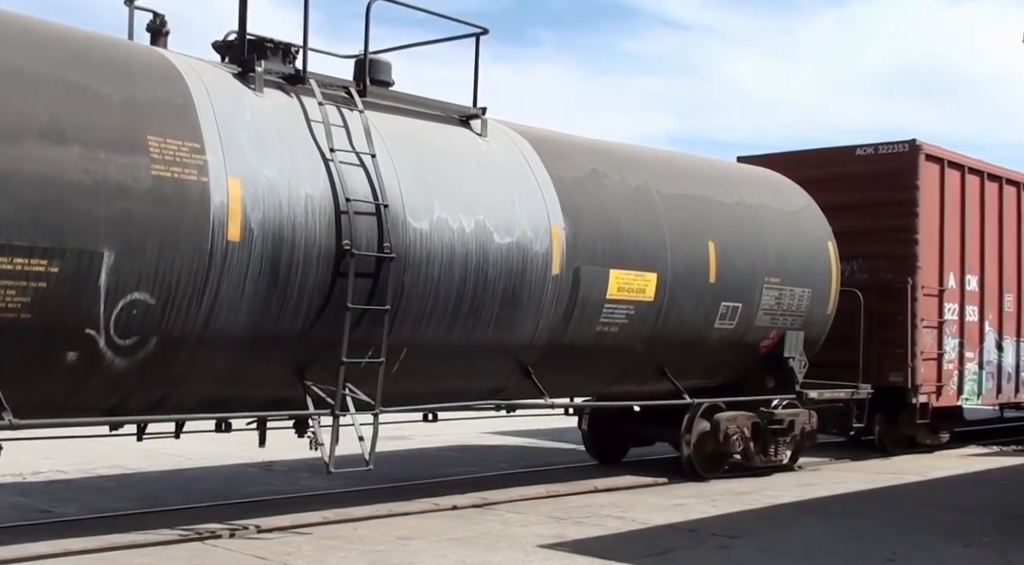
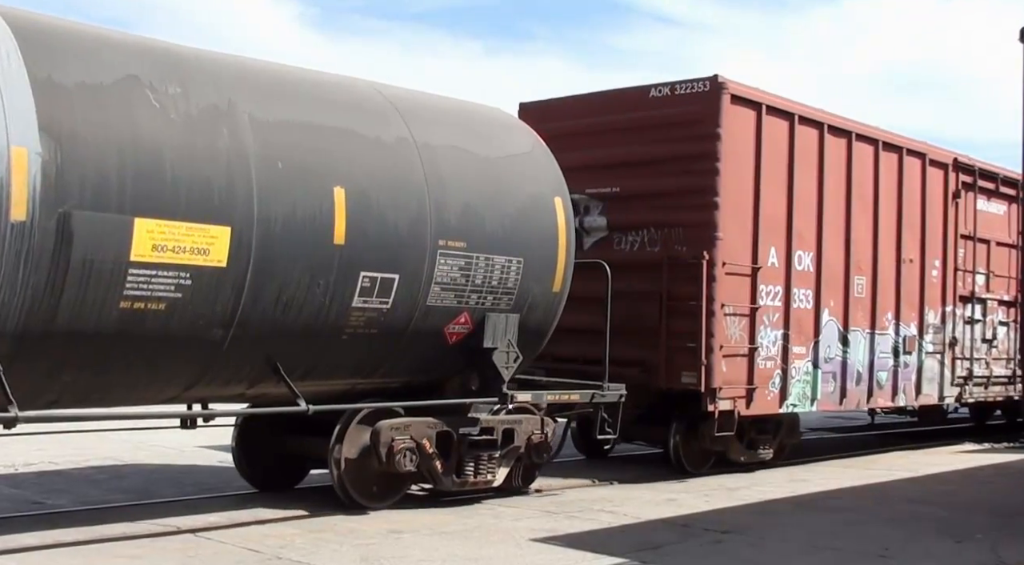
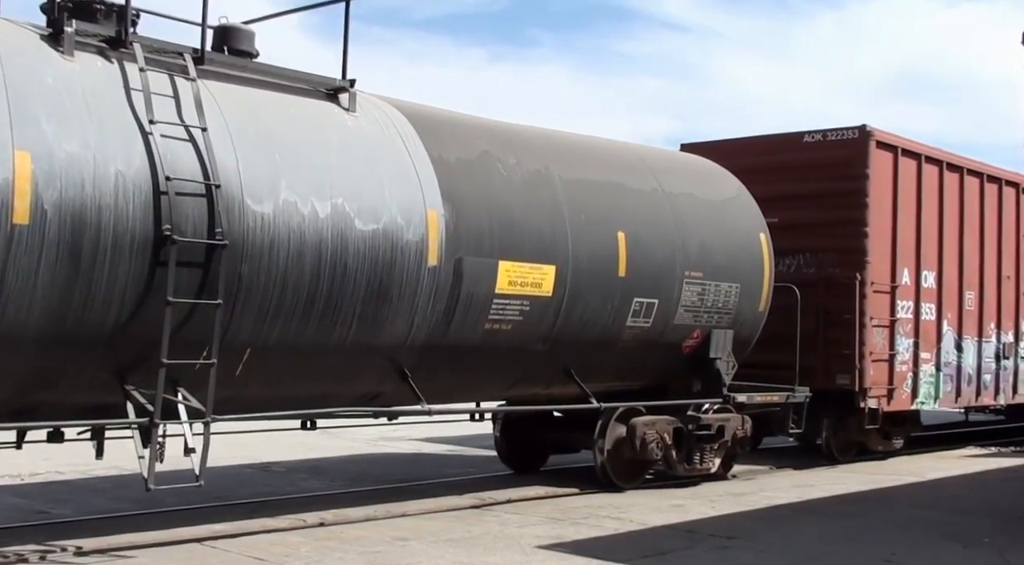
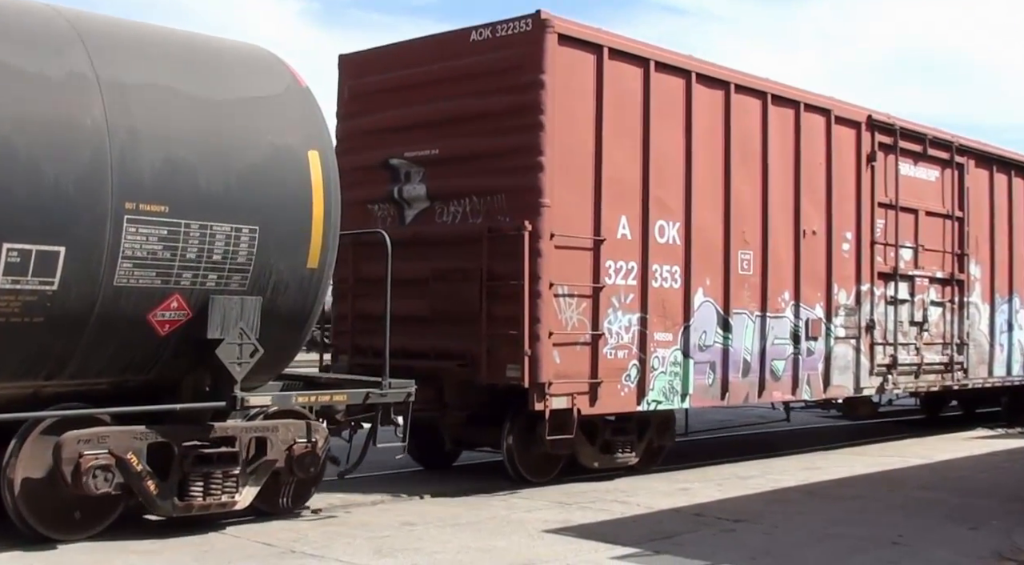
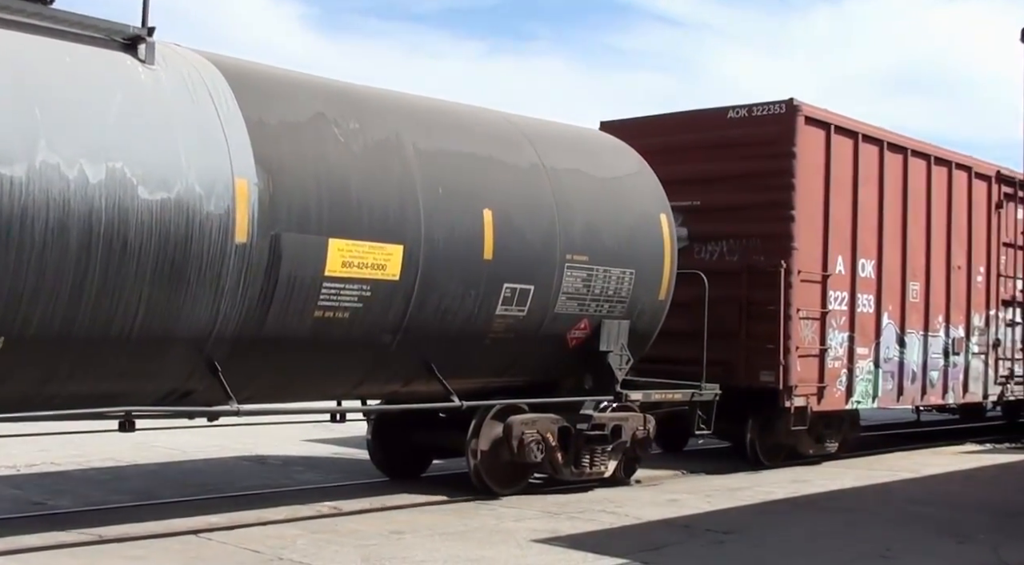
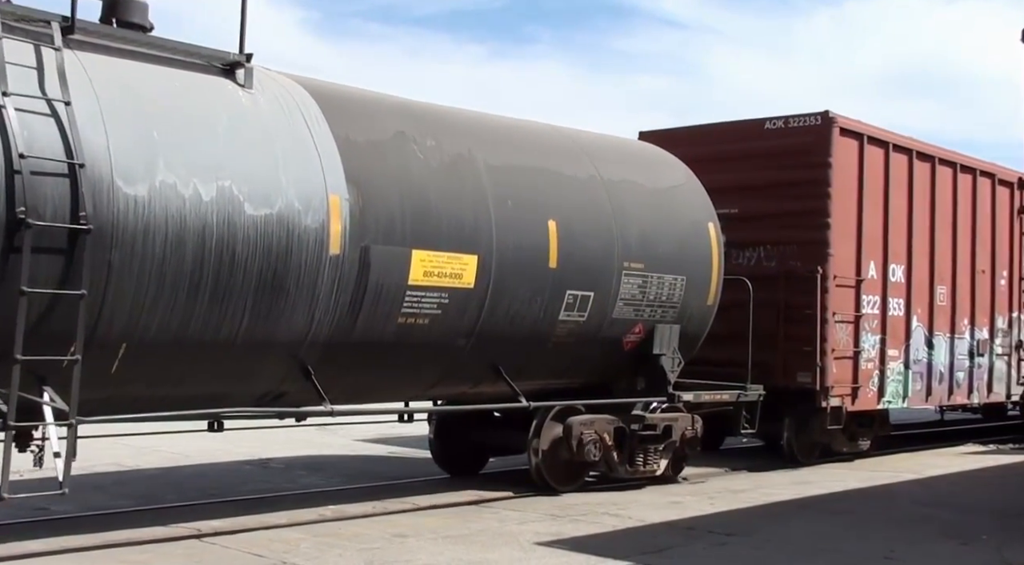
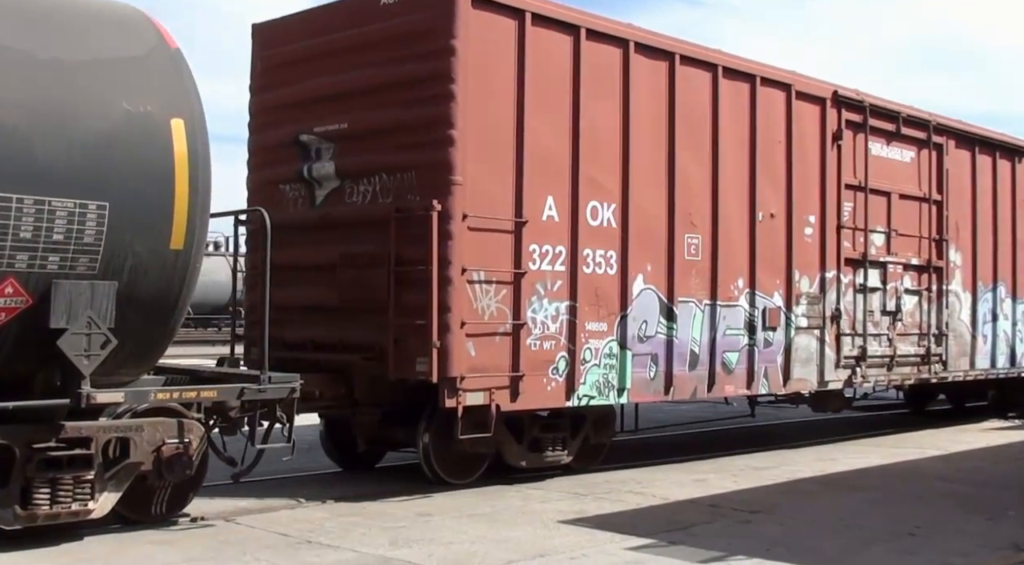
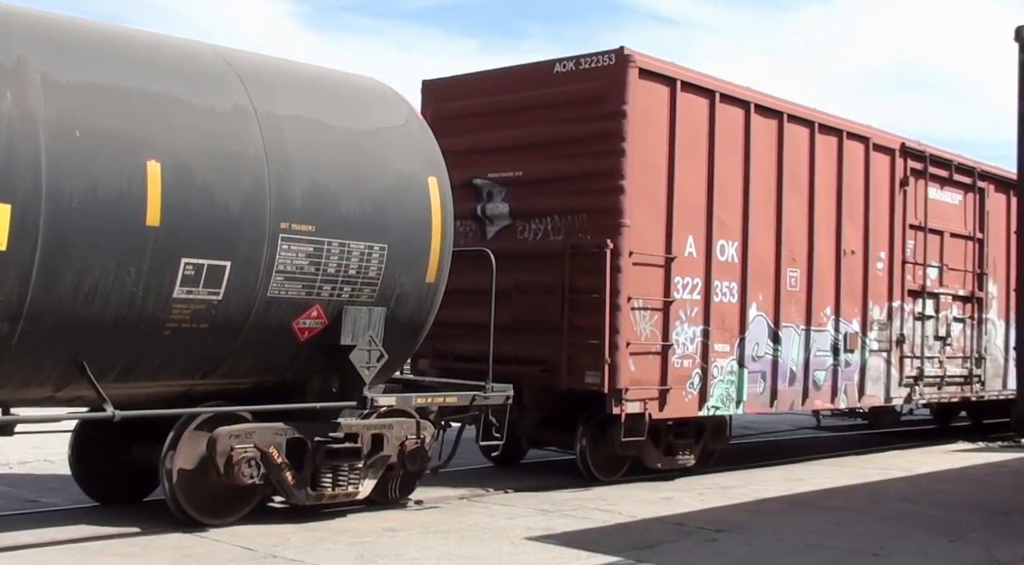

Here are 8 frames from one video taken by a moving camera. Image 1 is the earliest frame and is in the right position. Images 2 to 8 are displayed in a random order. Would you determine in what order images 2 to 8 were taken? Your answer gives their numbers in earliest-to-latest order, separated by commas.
3, 6, 5, 2, 8, 4, 7
